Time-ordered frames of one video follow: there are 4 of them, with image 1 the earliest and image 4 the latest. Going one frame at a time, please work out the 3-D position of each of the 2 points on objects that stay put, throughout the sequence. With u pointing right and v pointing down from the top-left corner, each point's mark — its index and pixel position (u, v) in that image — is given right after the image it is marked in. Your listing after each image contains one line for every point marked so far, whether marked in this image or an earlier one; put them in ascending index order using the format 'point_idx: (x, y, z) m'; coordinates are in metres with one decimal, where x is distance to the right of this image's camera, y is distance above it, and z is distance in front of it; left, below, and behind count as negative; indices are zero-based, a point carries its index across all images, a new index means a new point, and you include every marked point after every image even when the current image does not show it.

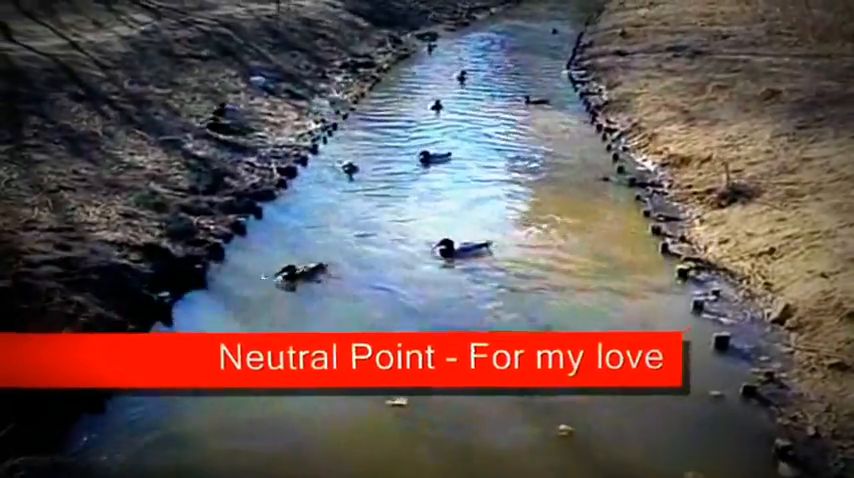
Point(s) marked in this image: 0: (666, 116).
0: (+2.0, +0.9, +13.3) m
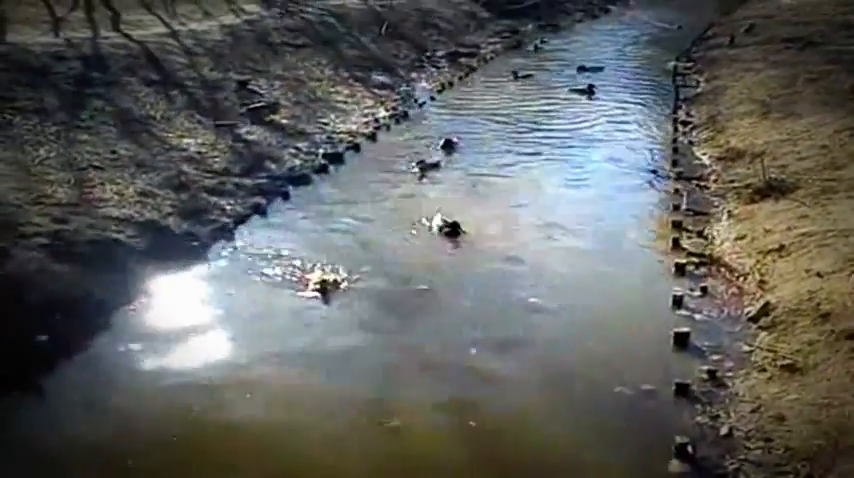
0: (+2.4, +1.0, +13.4) m
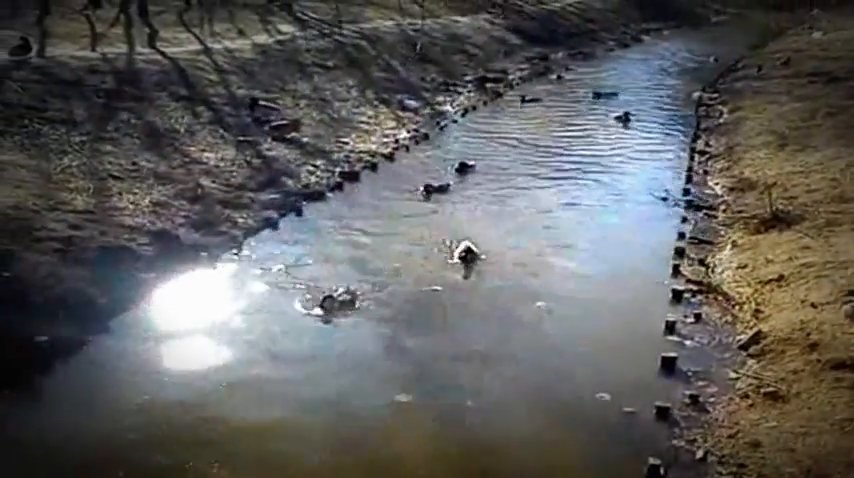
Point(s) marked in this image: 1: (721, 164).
0: (+2.5, +0.7, +13.6) m
1: (+2.2, +0.6, +13.3) m
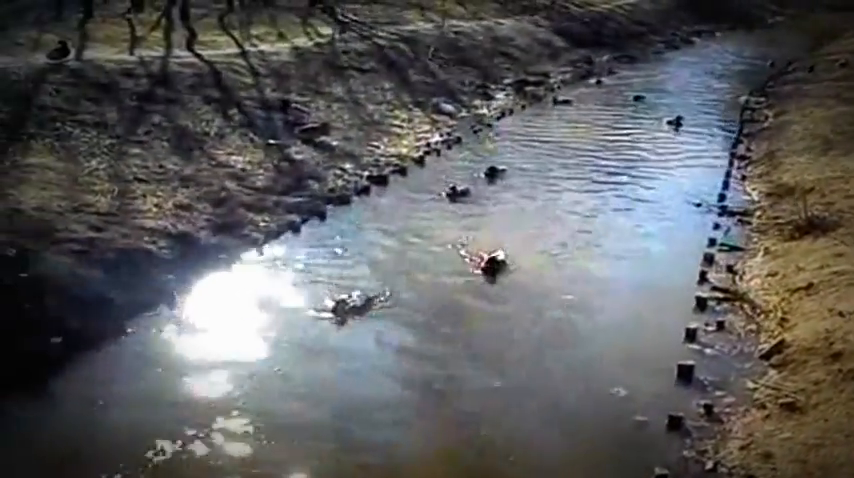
0: (+2.8, +0.7, +13.3) m
1: (+2.5, +0.5, +13.1) m
